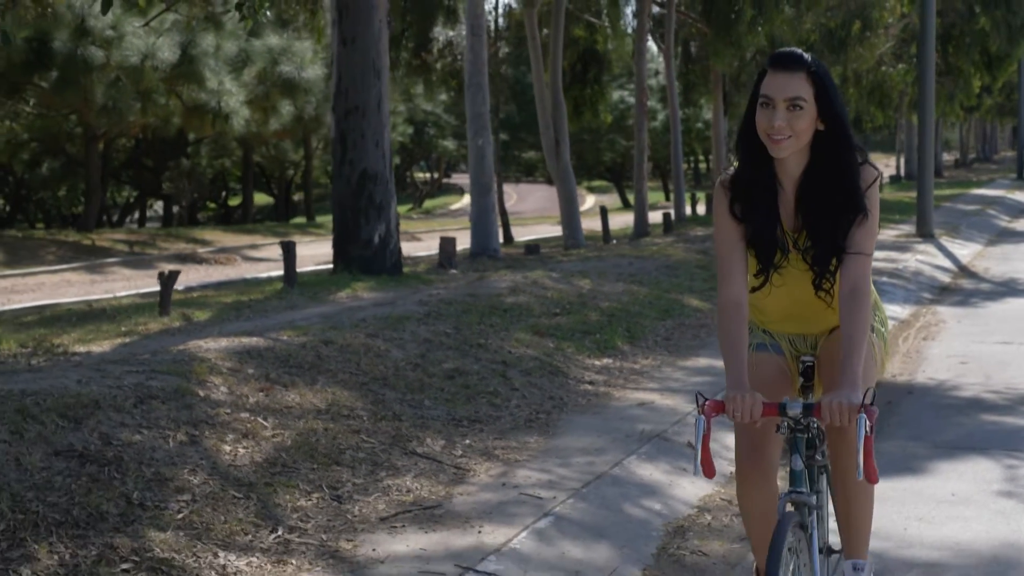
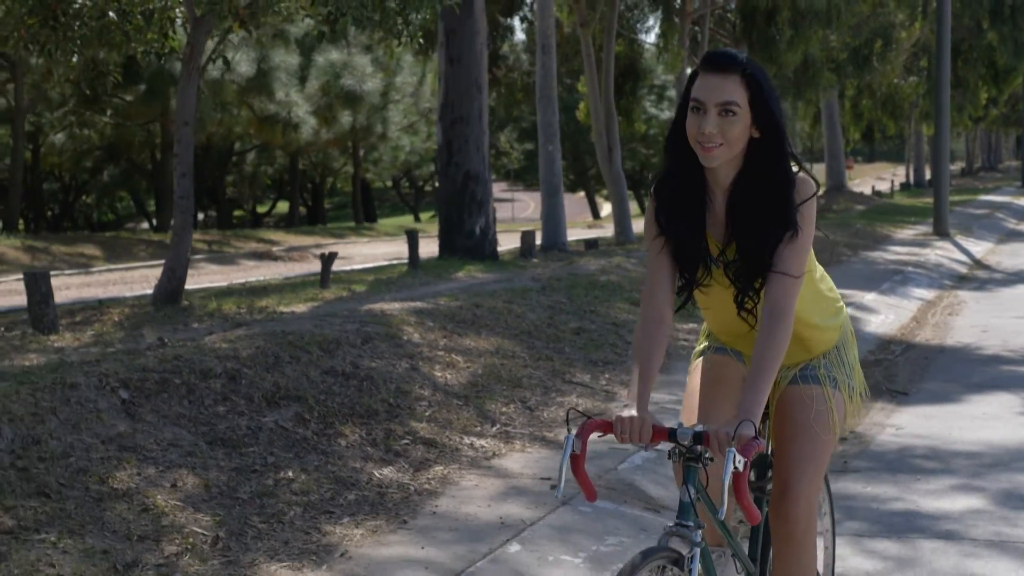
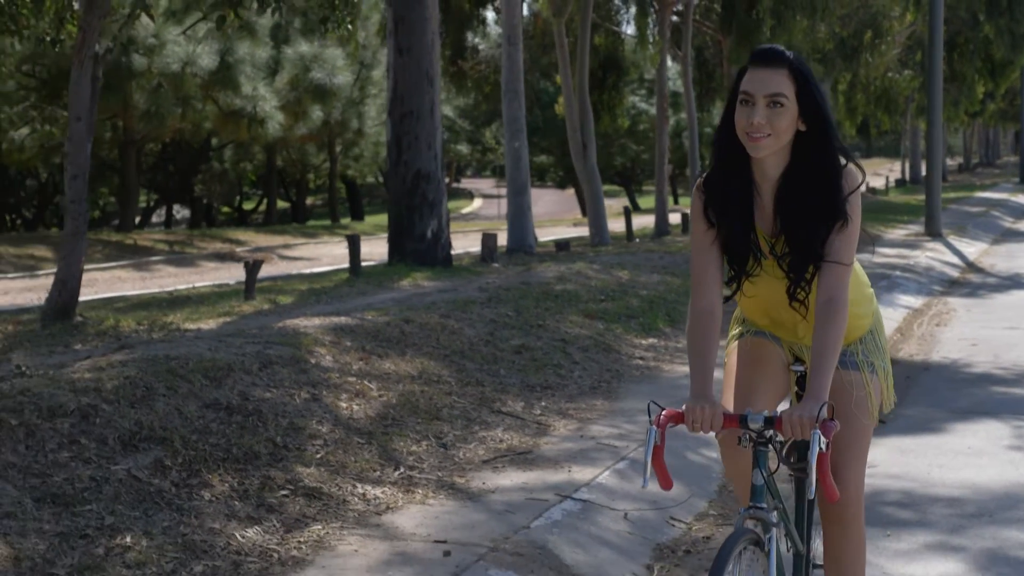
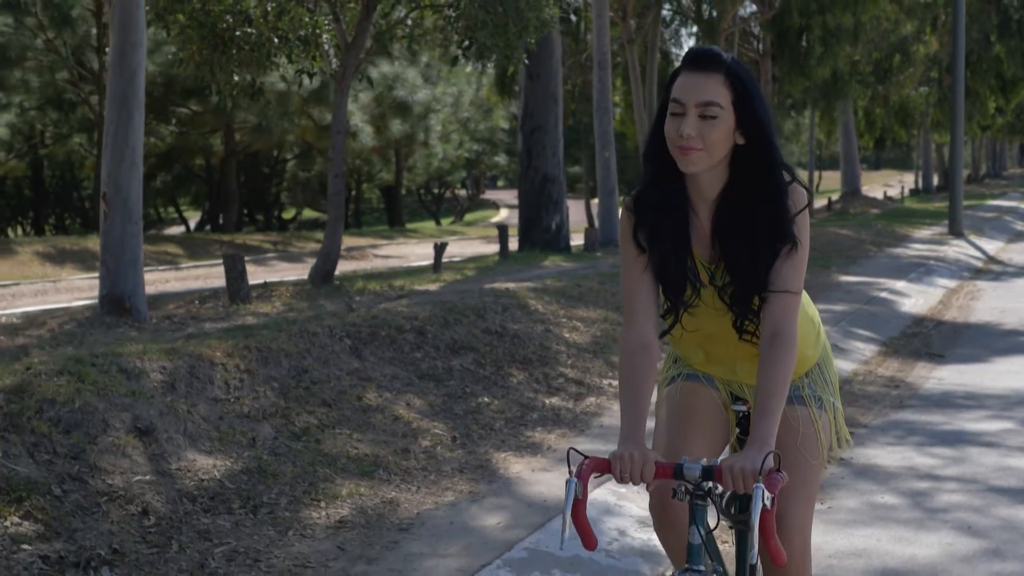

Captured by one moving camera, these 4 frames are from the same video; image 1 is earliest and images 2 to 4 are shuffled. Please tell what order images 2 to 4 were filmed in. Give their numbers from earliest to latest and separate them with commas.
3, 2, 4
